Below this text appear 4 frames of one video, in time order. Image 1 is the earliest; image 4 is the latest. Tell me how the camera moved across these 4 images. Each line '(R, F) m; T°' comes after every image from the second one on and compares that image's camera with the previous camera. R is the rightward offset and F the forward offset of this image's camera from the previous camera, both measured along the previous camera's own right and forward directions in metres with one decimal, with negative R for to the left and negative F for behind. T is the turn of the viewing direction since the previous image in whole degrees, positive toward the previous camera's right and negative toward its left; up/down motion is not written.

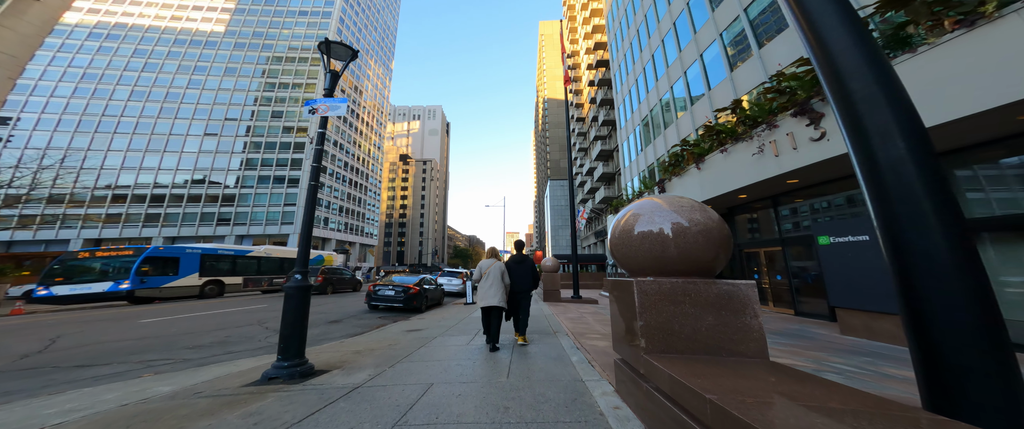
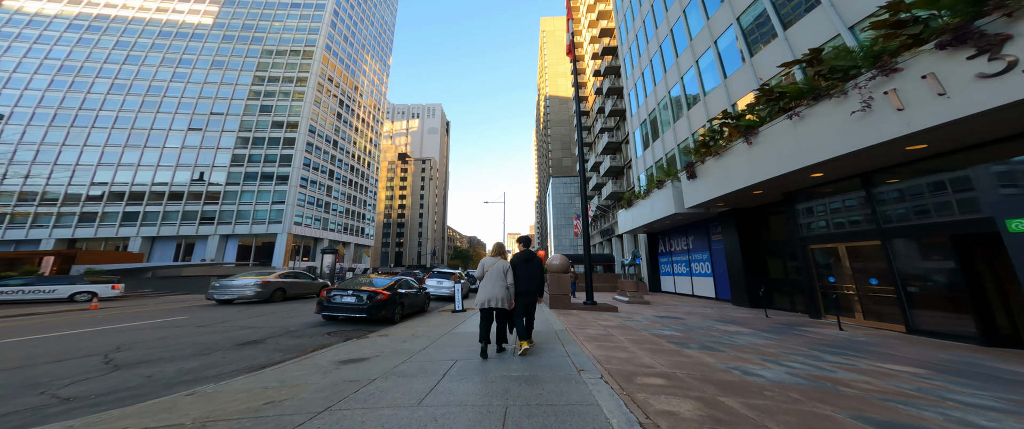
(+0.1, +2.4) m; 0°
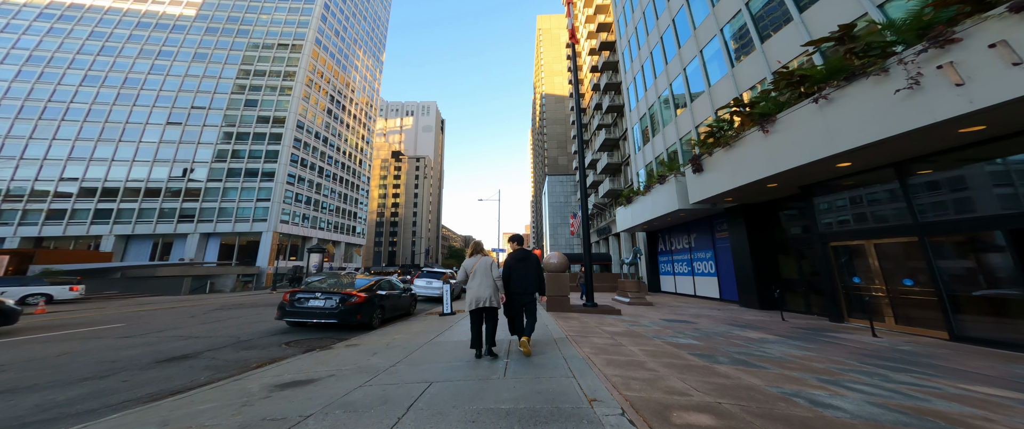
(0.0, +0.9) m; +1°
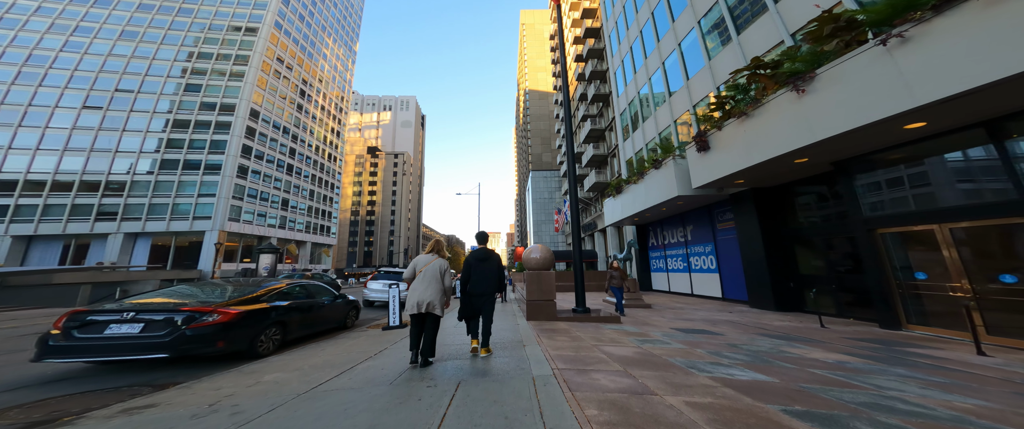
(+0.4, +2.3) m; +4°
